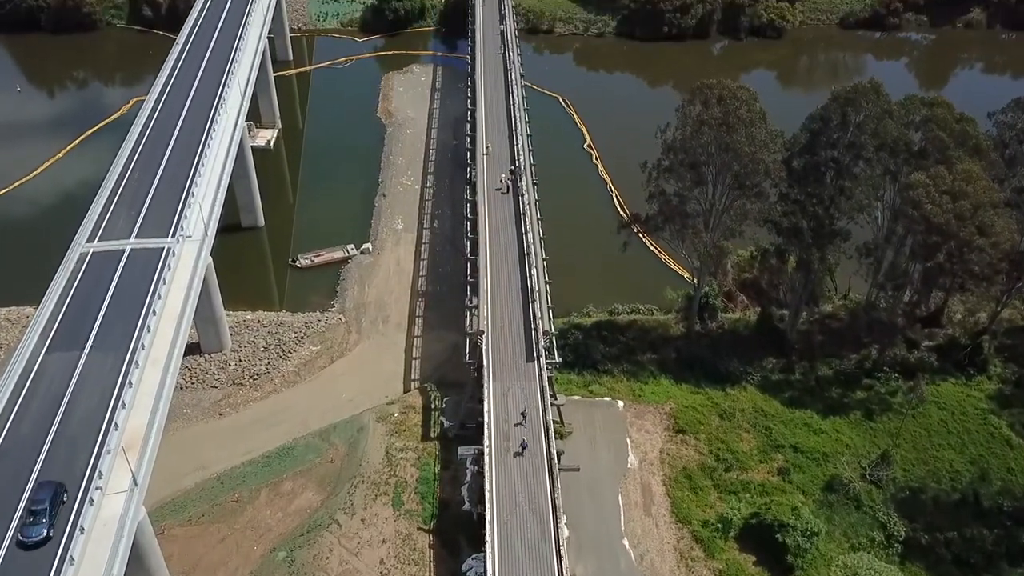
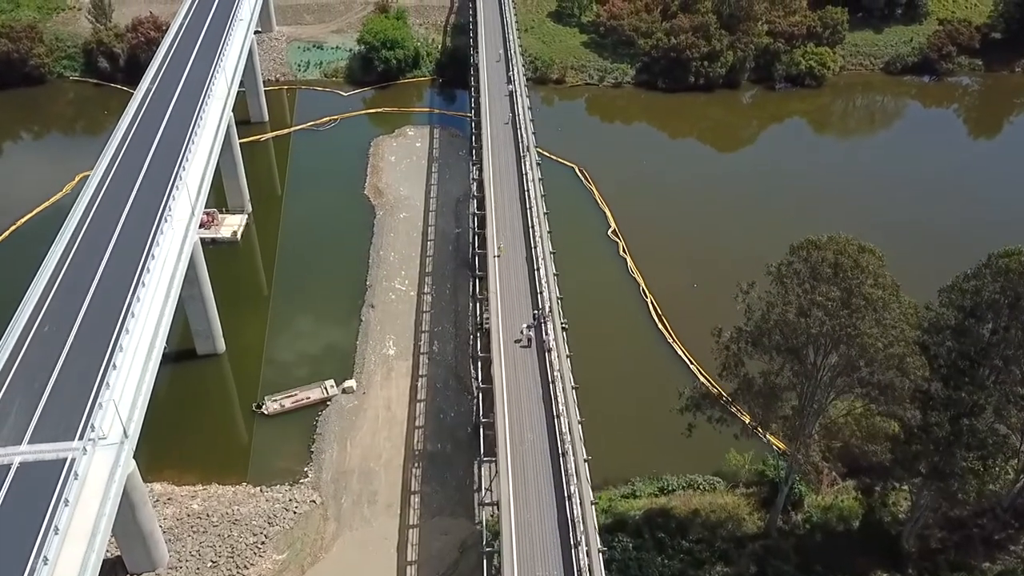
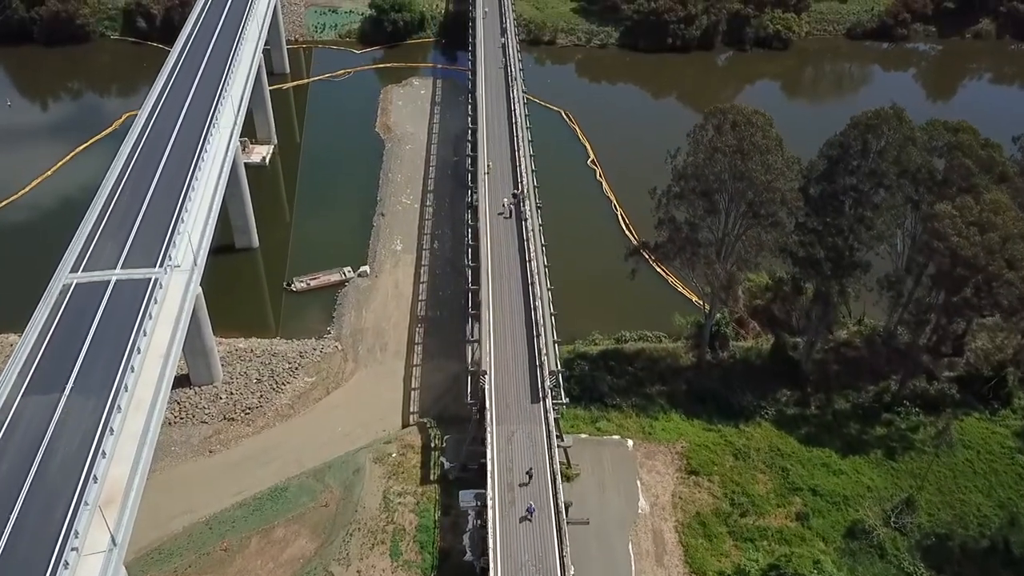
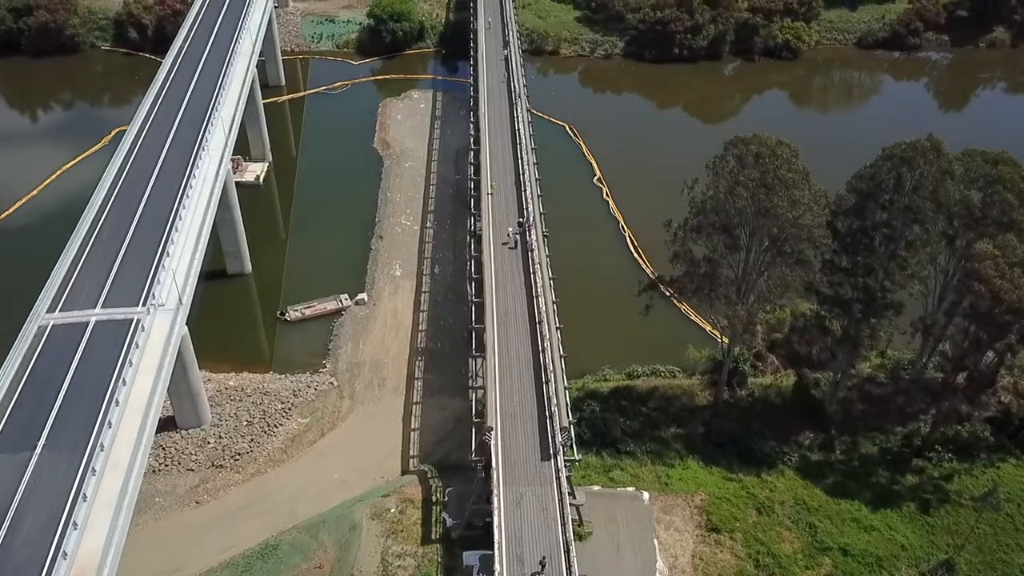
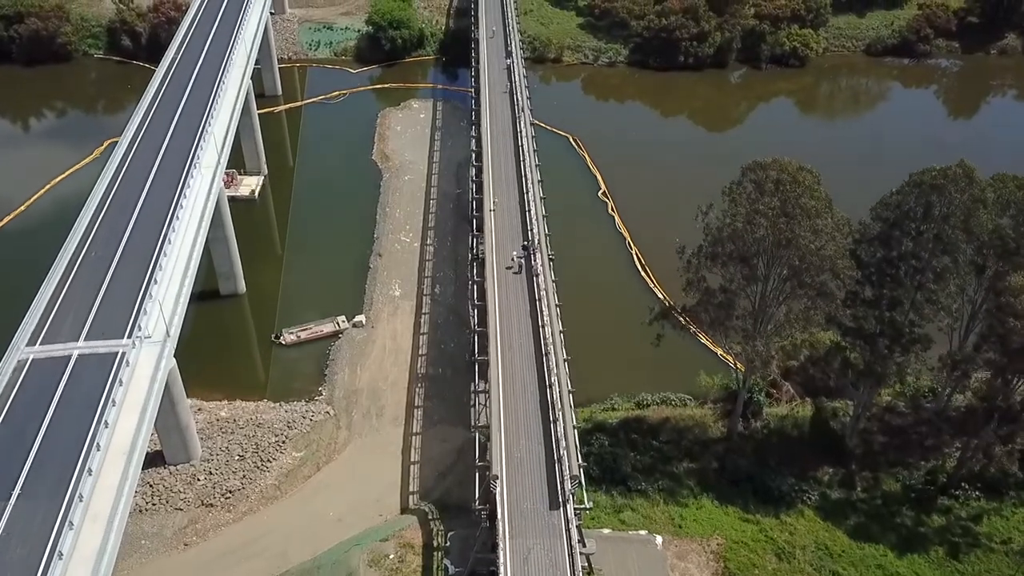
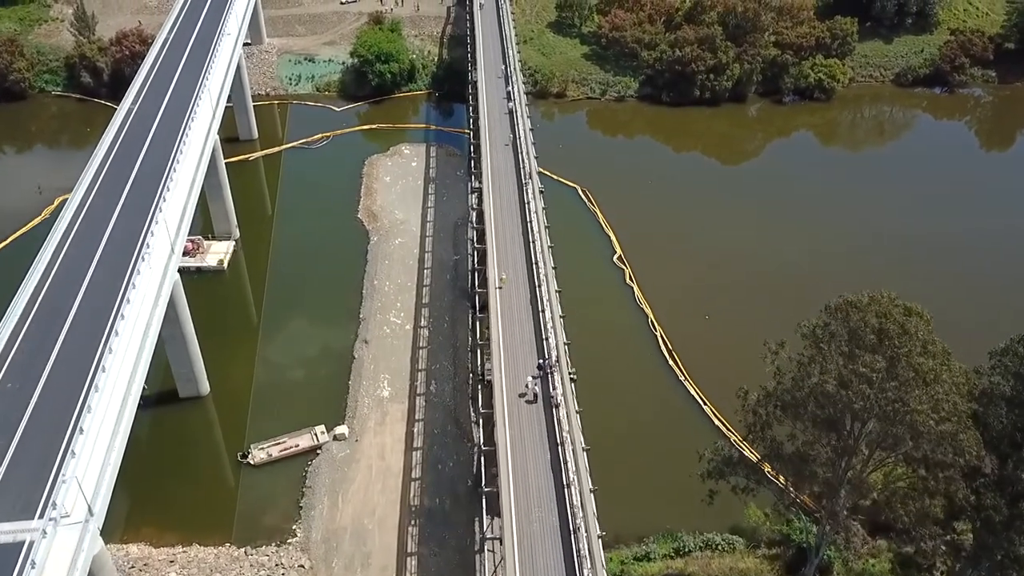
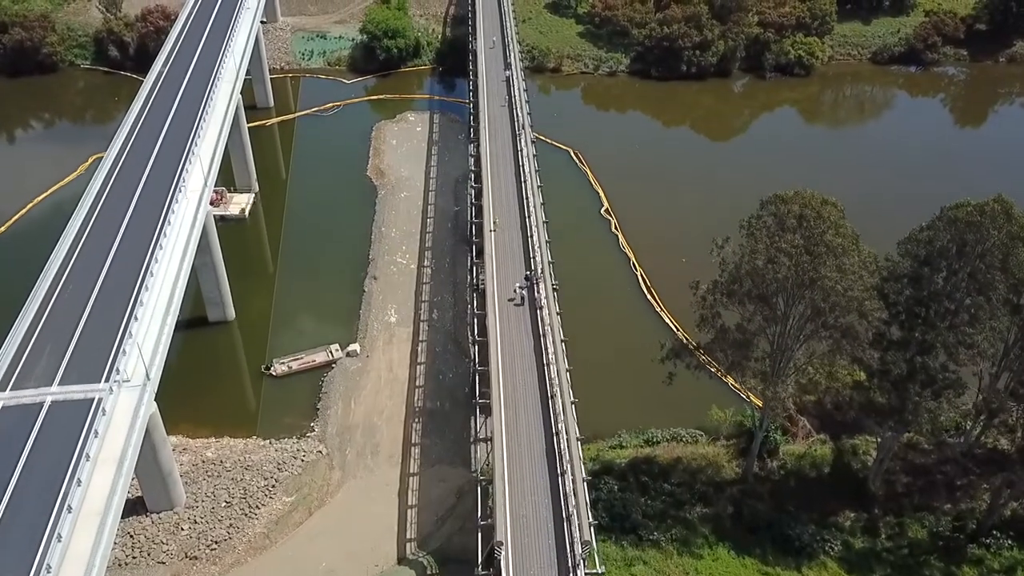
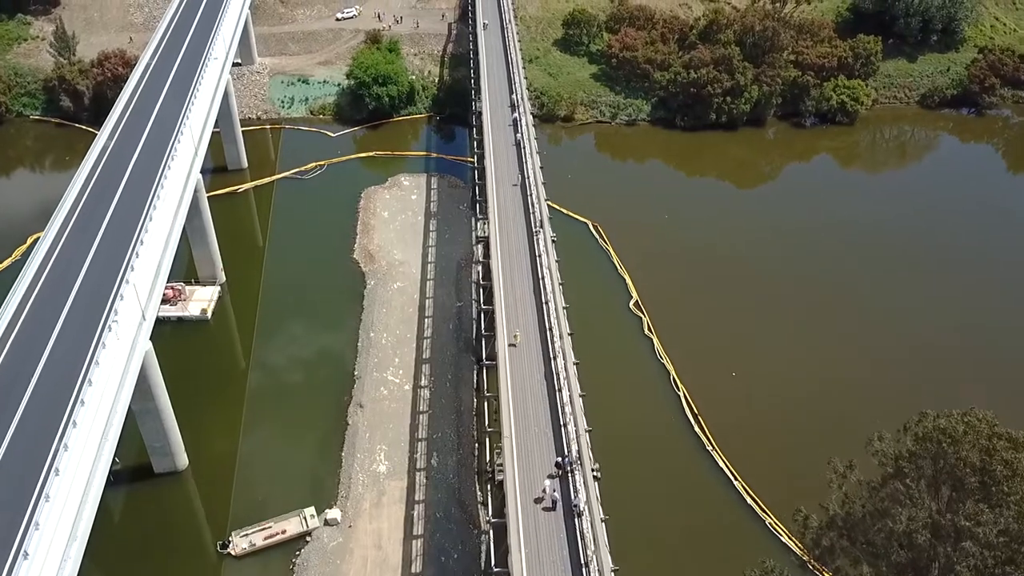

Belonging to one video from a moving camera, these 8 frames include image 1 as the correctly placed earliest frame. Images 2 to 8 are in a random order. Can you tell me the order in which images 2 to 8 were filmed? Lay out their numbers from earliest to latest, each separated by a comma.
3, 4, 5, 7, 2, 6, 8
